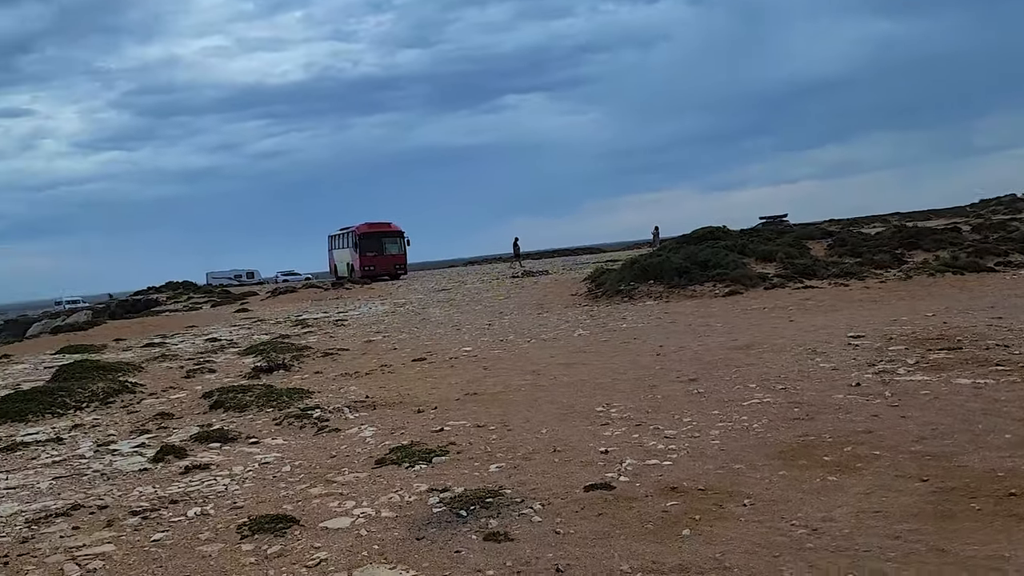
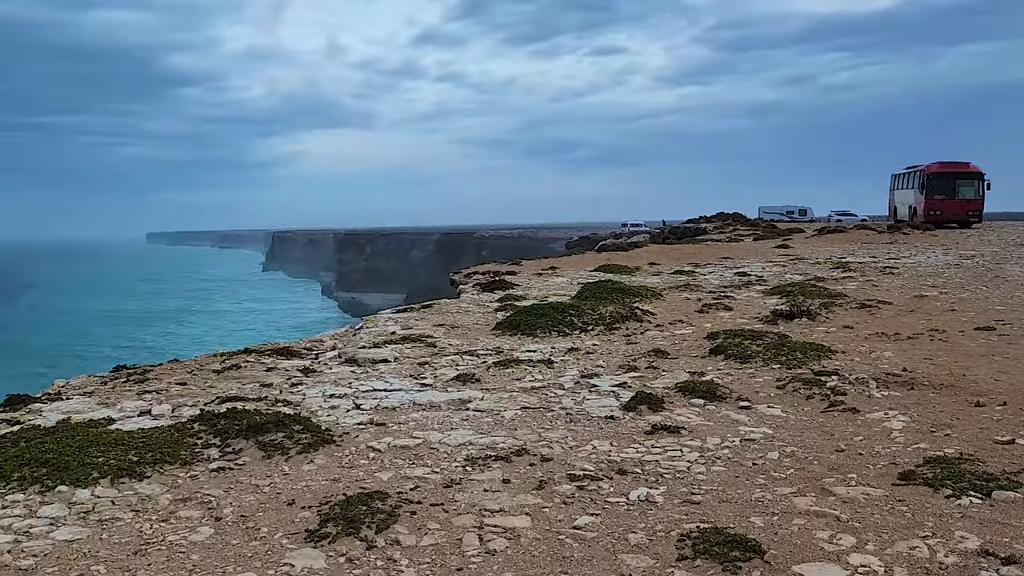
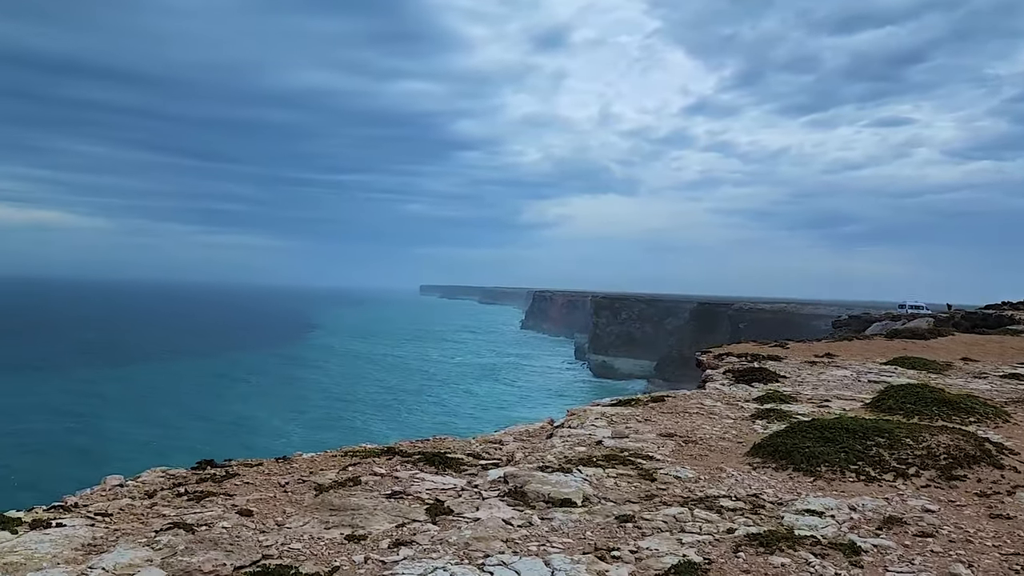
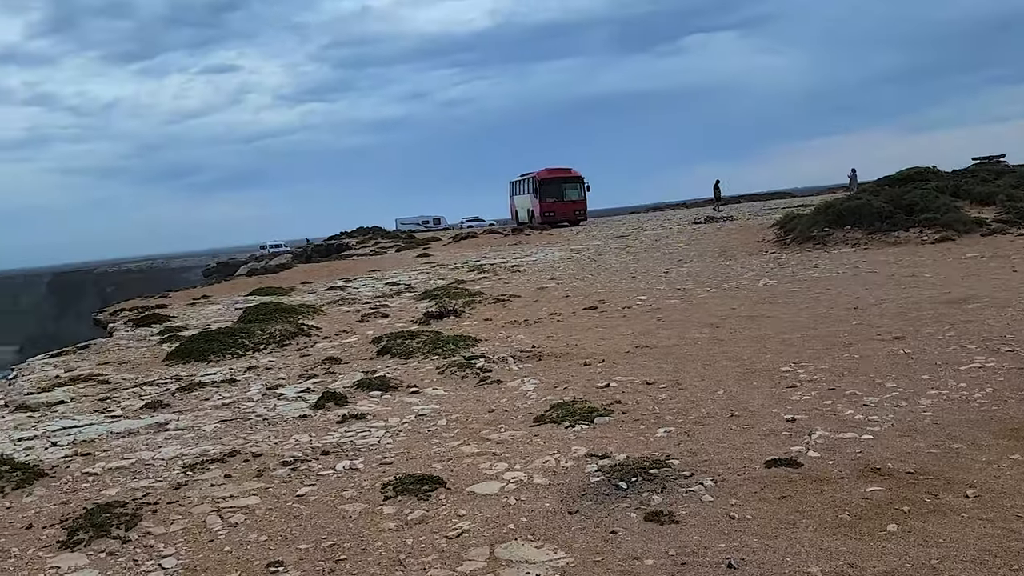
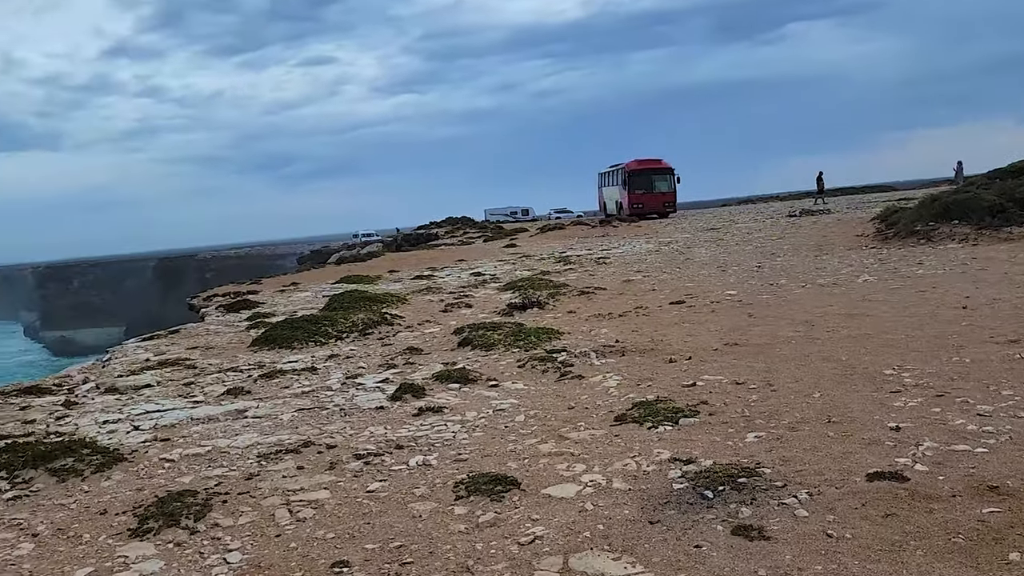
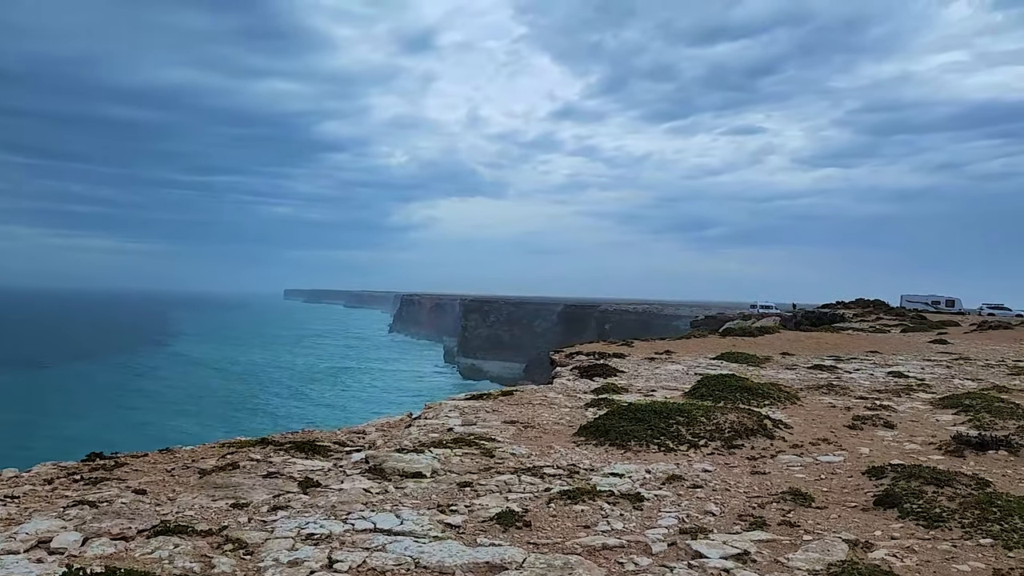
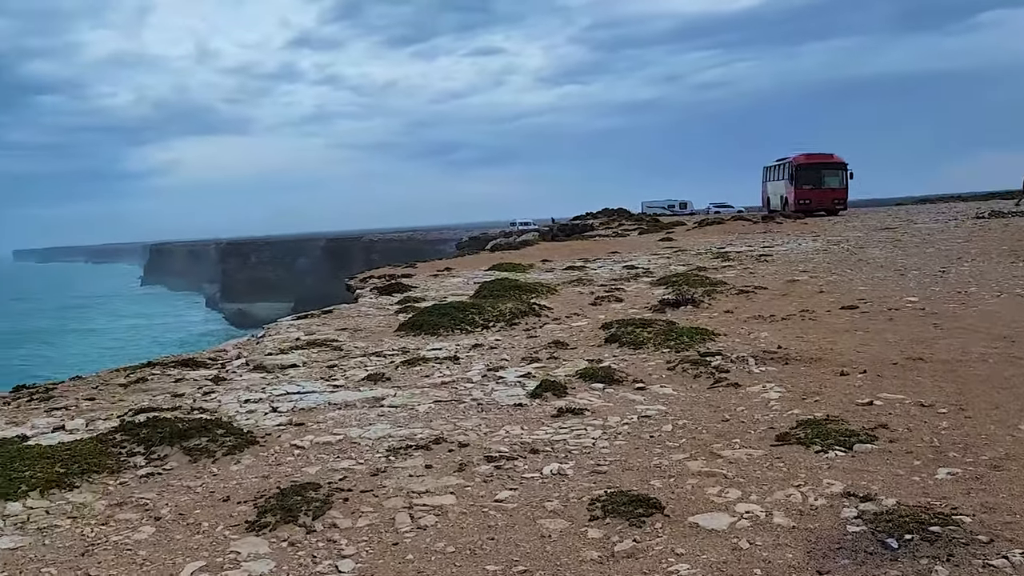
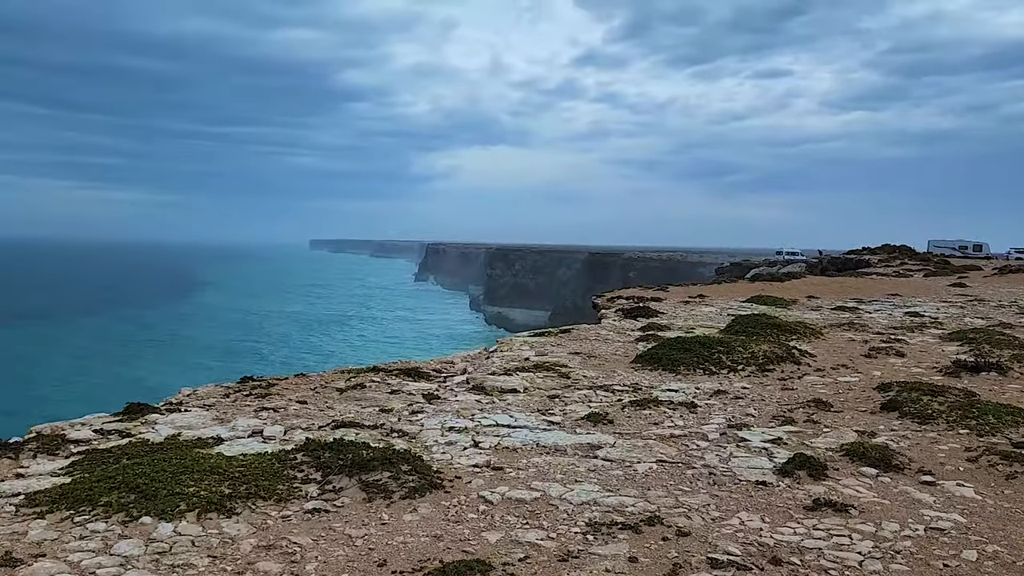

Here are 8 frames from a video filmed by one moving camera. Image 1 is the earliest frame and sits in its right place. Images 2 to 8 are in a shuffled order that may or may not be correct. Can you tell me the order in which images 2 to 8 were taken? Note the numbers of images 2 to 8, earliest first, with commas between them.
4, 5, 7, 2, 8, 6, 3
